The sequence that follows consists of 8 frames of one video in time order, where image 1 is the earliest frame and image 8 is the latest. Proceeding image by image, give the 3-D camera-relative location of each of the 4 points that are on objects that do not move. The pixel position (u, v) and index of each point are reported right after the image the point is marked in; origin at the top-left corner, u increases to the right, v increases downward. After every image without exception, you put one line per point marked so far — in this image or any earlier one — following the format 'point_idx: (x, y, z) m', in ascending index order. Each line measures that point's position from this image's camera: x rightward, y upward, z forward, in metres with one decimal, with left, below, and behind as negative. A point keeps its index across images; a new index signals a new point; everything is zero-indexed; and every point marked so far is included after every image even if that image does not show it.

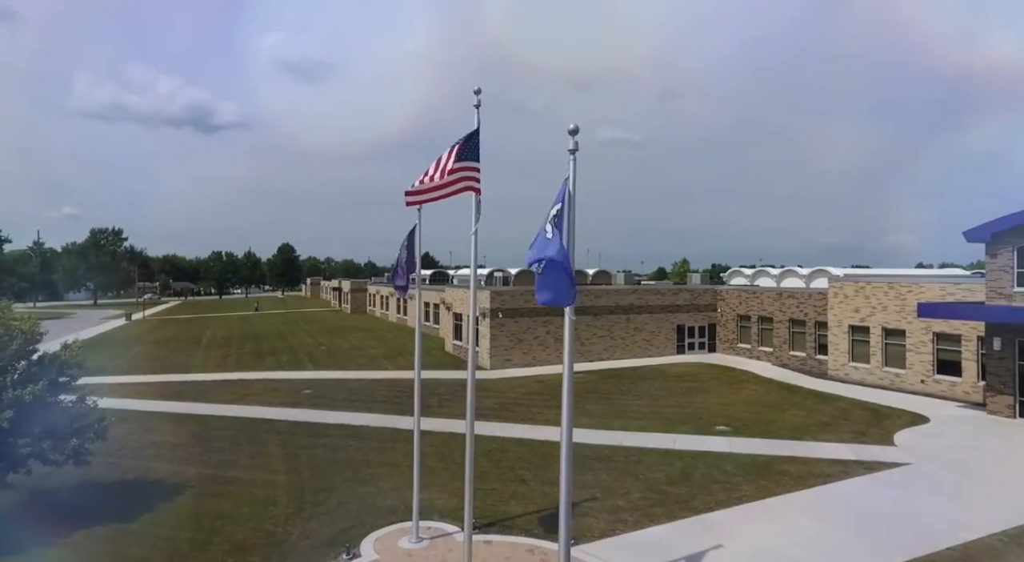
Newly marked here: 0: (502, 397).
0: (-0.3, -3.4, +19.6) m
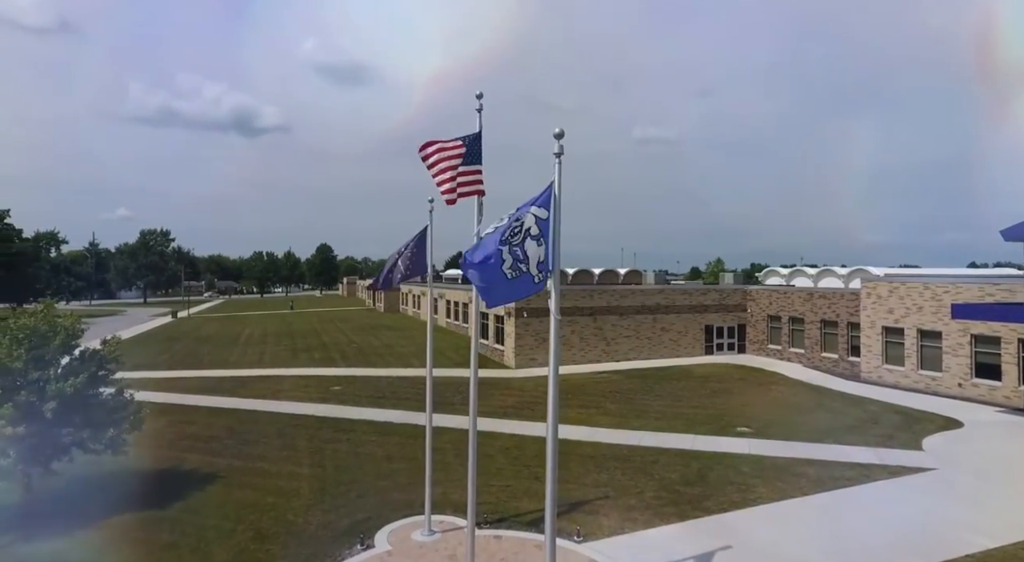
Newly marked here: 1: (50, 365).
0: (+0.3, -3.4, +19.9) m
1: (-9.1, -1.7, +13.1) m
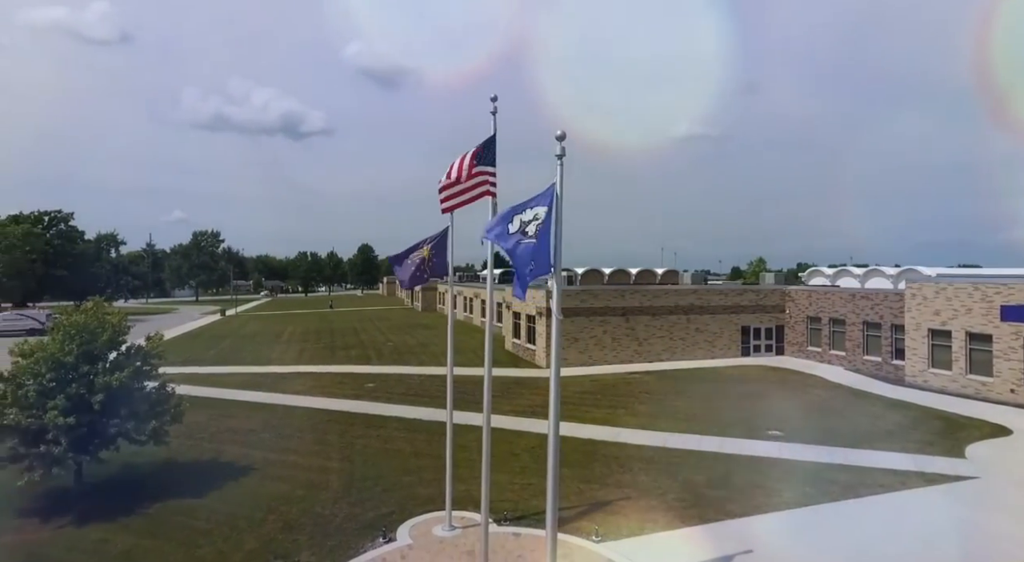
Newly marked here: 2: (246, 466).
0: (+1.2, -3.4, +20.0) m
1: (-8.6, -1.7, +13.9) m
2: (-6.2, -4.3, +15.4) m
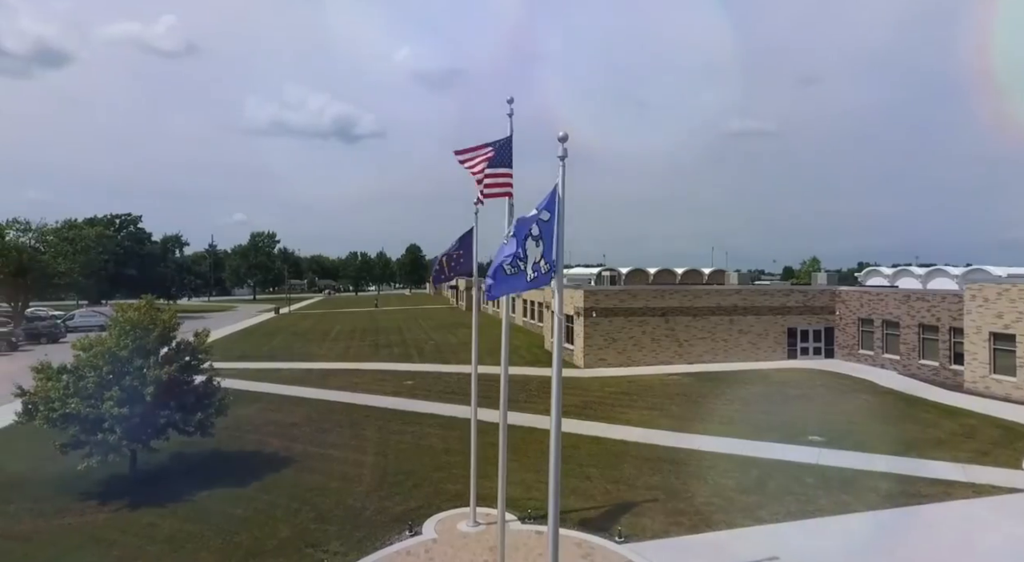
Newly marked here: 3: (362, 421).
0: (+2.3, -3.4, +20.0) m
1: (-8.0, -1.6, +14.7) m
2: (-5.4, -4.3, +16.0) m
3: (-4.1, -3.8, +18.3) m
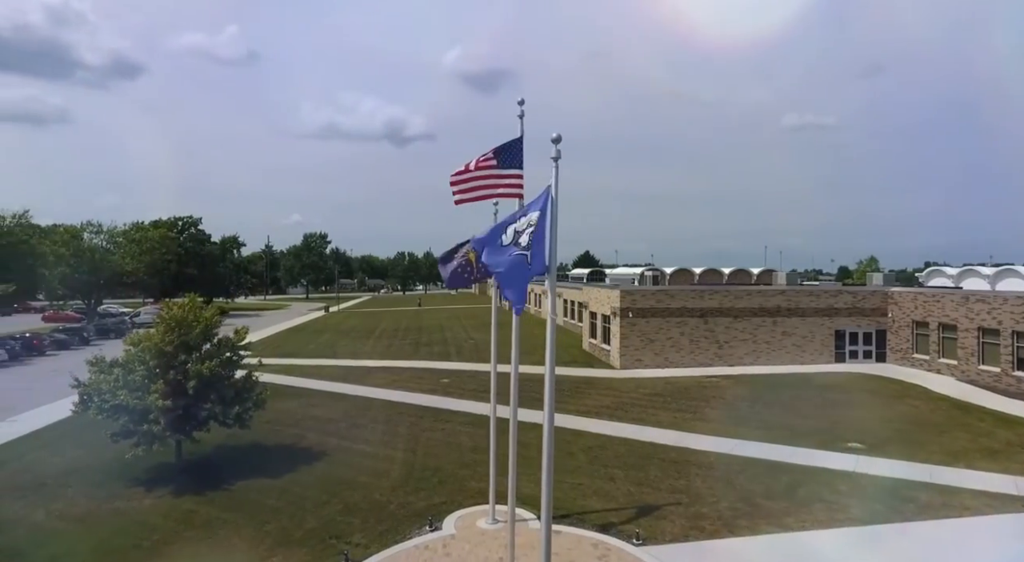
0: (+3.3, -3.4, +19.8) m
1: (-7.5, -1.6, +15.5) m
2: (-4.8, -4.3, +16.6) m
3: (-3.3, -3.8, +18.7) m
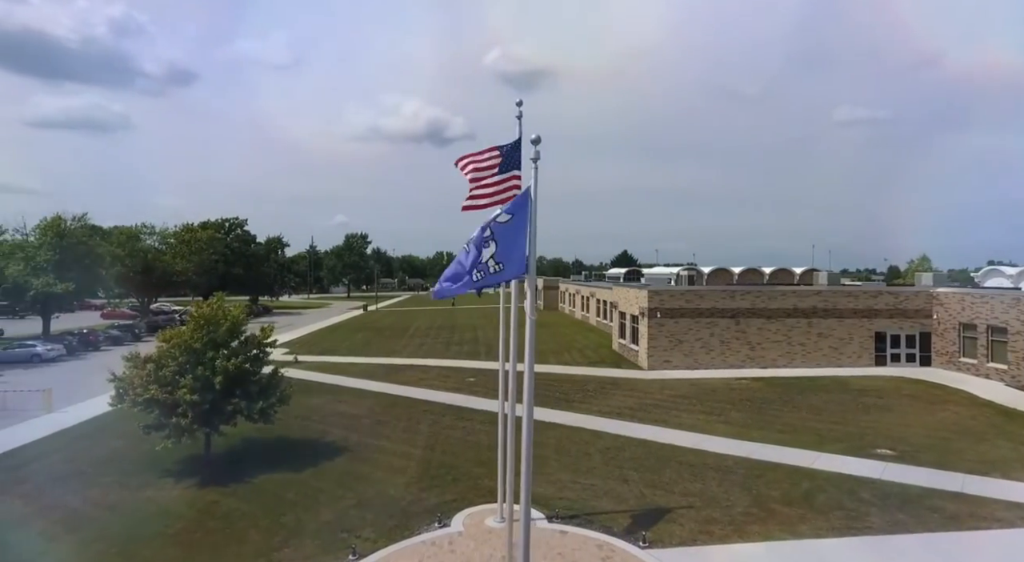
0: (+4.0, -3.4, +19.6) m
1: (-7.1, -1.6, +16.1) m
2: (-4.3, -4.2, +17.0) m
3: (-2.7, -3.8, +19.0) m
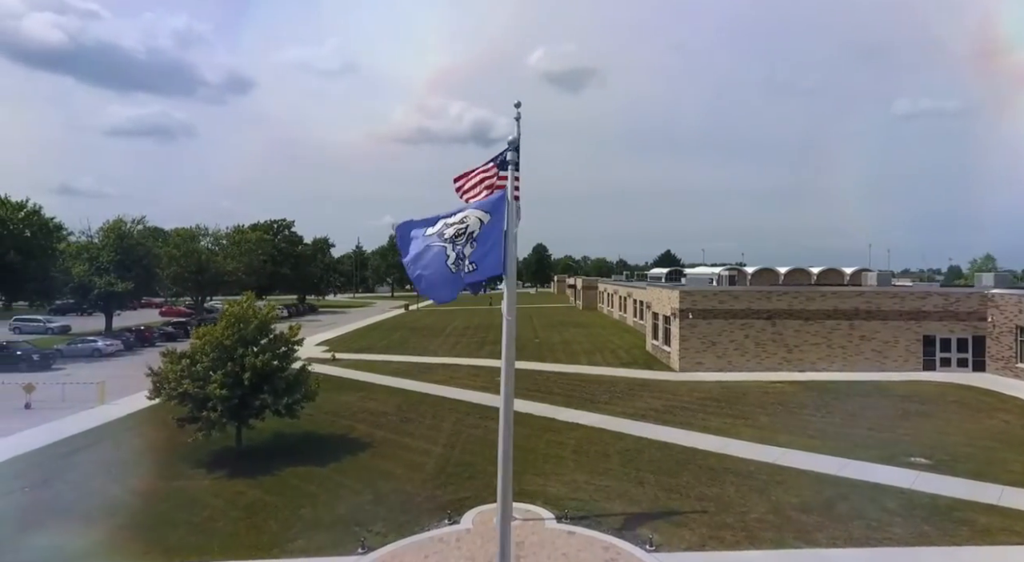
0: (+4.7, -3.4, +19.2) m
1: (-6.6, -1.6, +16.8) m
2: (-3.8, -4.2, +17.3) m
3: (-2.0, -3.8, +19.2) m
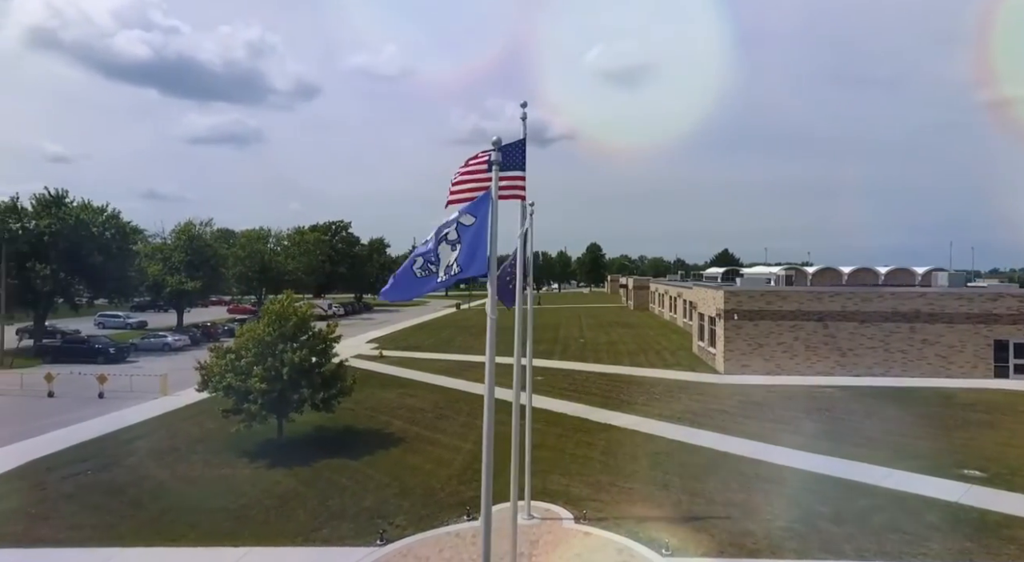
0: (+5.7, -3.4, +18.6) m
1: (-5.8, -1.5, +17.4) m
2: (-3.0, -4.2, +17.6) m
3: (-0.9, -3.8, +19.3) m
